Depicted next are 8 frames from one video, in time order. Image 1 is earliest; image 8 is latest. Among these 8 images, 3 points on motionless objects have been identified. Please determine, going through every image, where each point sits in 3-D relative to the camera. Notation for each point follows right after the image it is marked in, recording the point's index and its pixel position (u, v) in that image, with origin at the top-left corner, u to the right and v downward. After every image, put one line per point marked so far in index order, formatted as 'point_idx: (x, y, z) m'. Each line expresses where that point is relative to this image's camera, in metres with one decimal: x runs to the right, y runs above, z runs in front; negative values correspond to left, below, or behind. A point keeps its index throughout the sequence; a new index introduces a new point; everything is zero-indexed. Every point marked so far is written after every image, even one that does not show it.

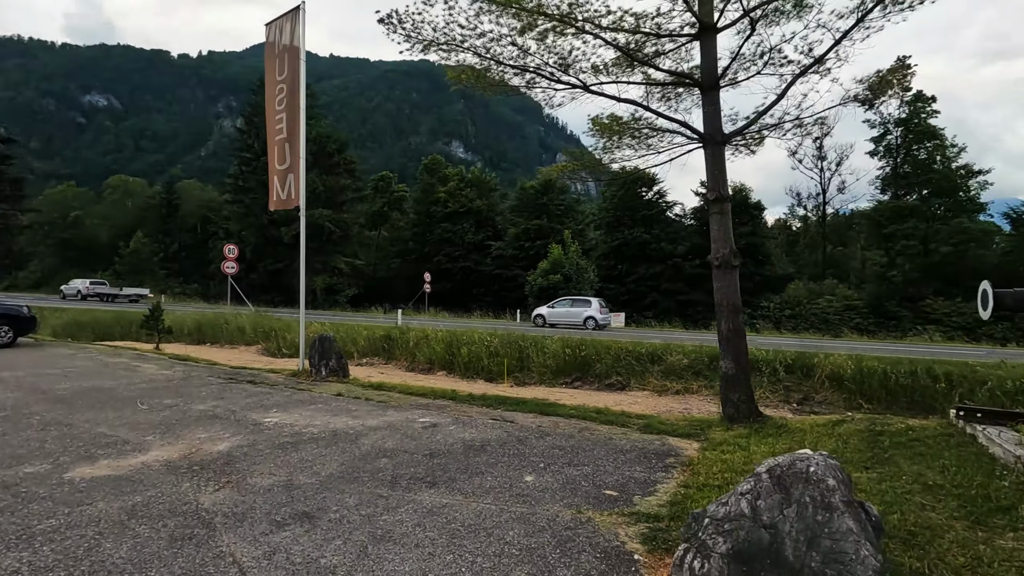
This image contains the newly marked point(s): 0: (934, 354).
0: (+11.7, -1.8, +14.9) m
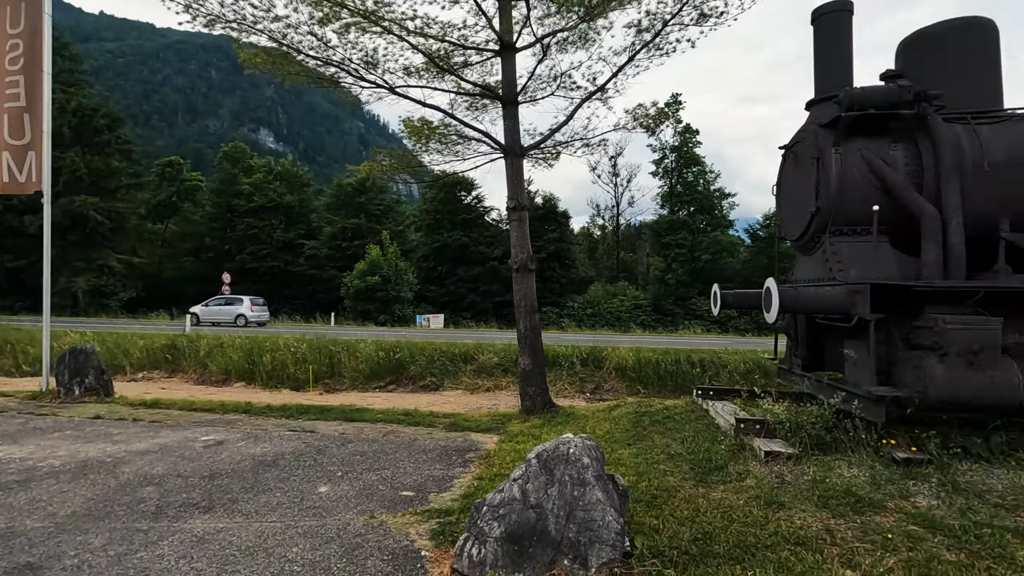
0: (+6.1, -1.8, +17.9) m
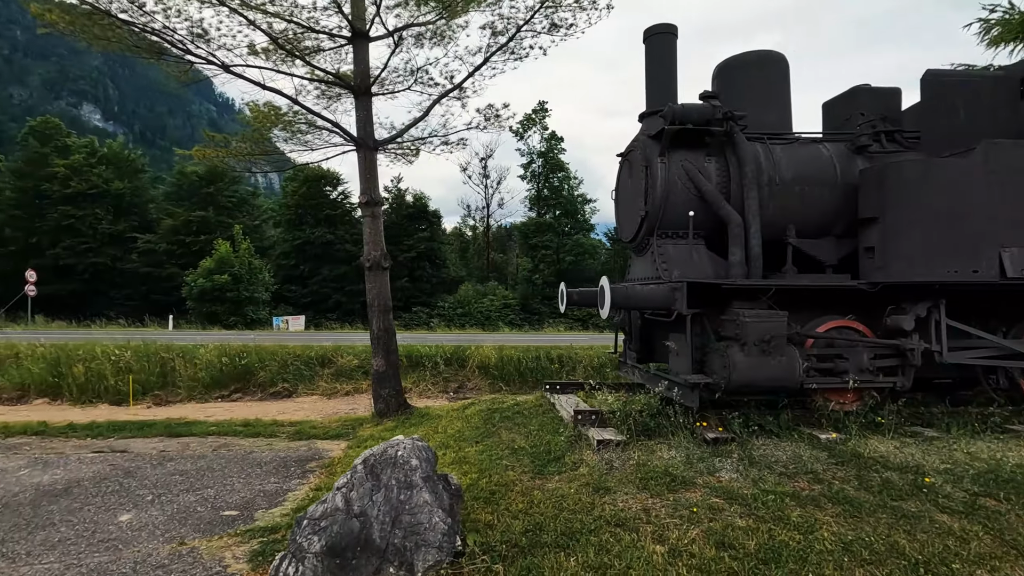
0: (+1.4, -1.8, +18.7) m
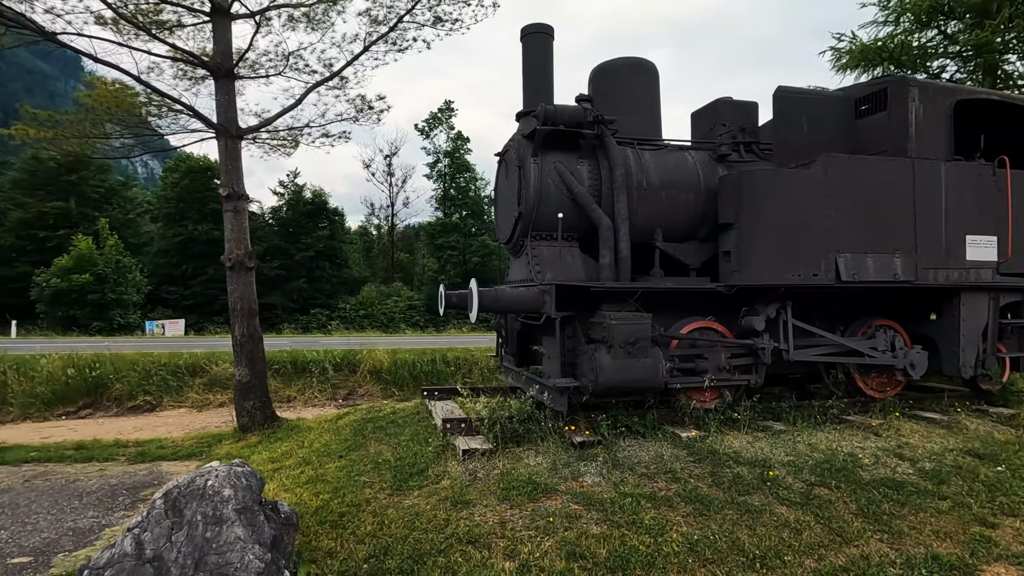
0: (-2.1, -1.9, +18.4) m
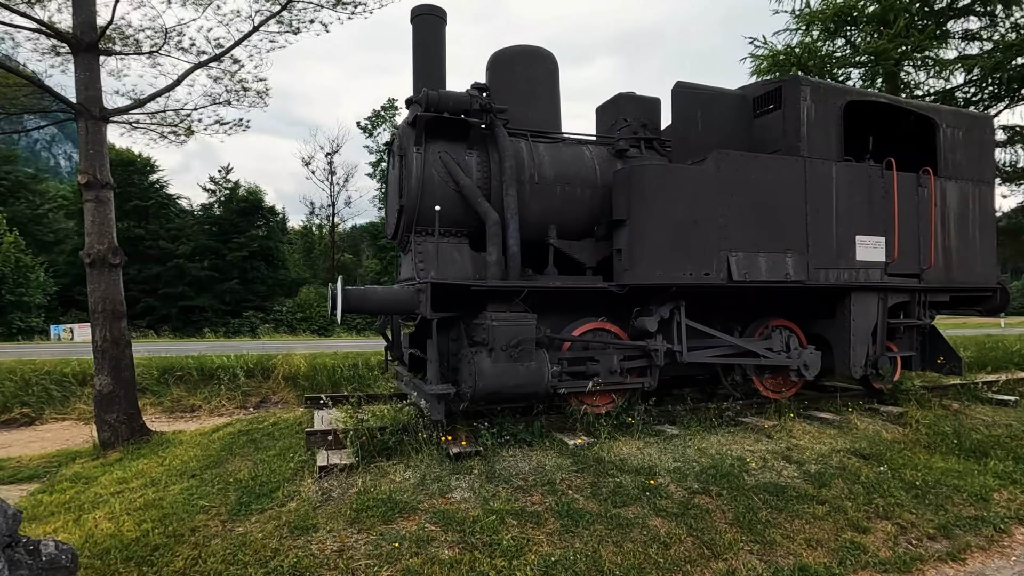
0: (-4.4, -1.9, +17.7) m
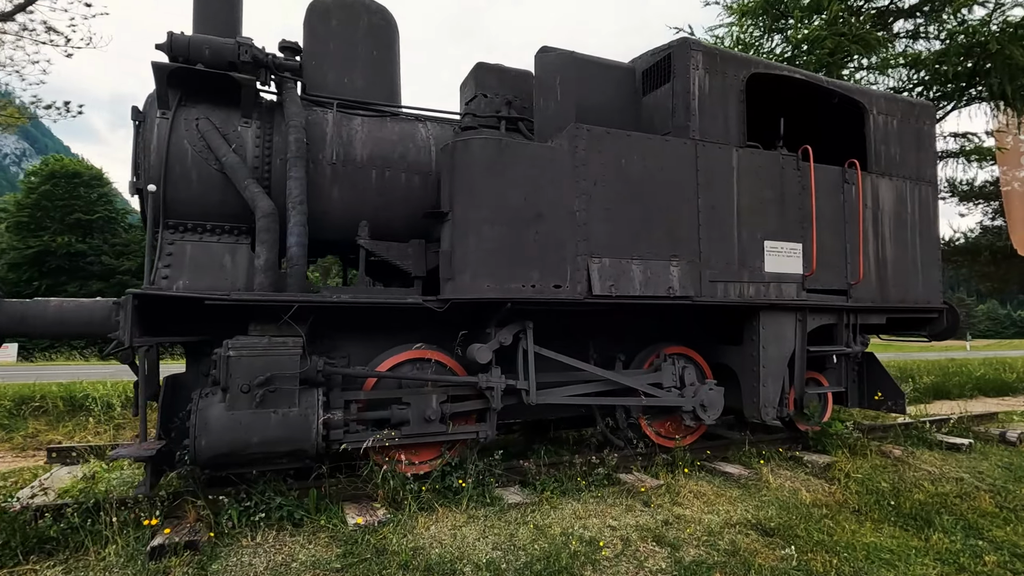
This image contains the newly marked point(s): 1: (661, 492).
0: (-6.5, -2.5, +16.0) m
1: (+1.3, -1.7, +4.5) m
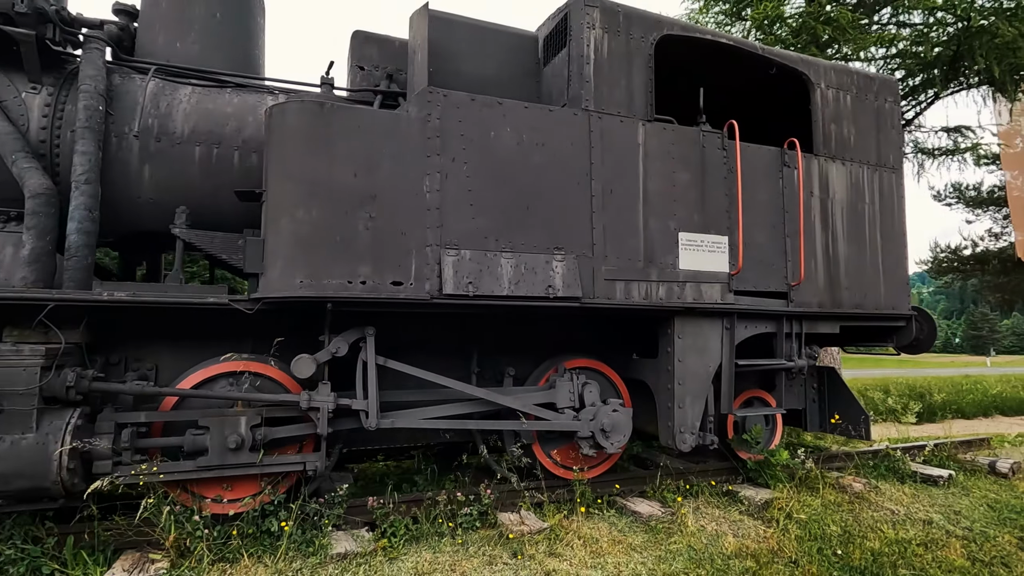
0: (-7.3, -2.8, +15.3) m
1: (+0.2, -1.7, +3.7) m
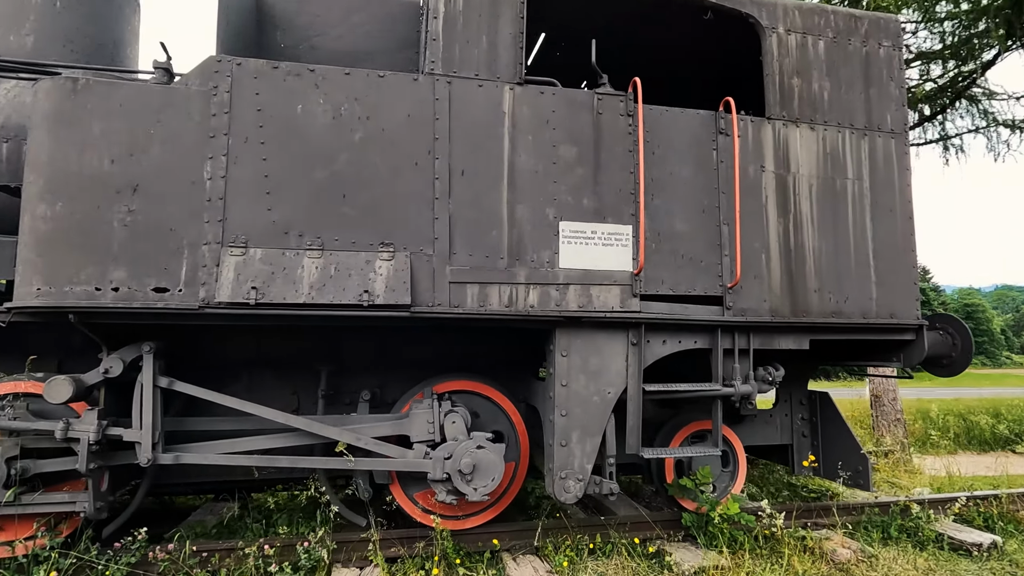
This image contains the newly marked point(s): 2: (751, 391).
0: (-6.5, -3.1, +15.5) m
1: (-0.8, -1.7, +2.9) m
2: (+1.6, -0.7, +3.5) m
